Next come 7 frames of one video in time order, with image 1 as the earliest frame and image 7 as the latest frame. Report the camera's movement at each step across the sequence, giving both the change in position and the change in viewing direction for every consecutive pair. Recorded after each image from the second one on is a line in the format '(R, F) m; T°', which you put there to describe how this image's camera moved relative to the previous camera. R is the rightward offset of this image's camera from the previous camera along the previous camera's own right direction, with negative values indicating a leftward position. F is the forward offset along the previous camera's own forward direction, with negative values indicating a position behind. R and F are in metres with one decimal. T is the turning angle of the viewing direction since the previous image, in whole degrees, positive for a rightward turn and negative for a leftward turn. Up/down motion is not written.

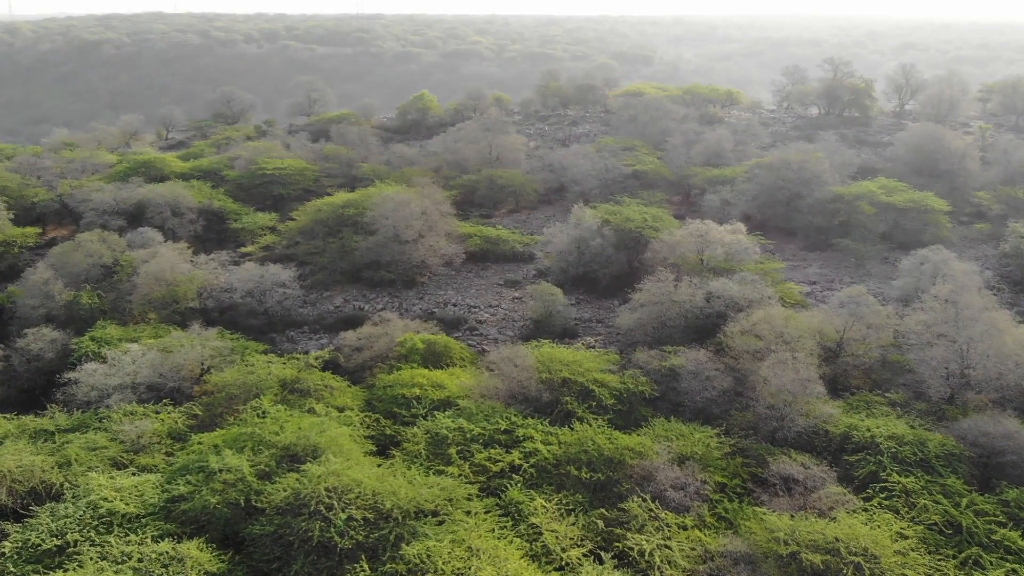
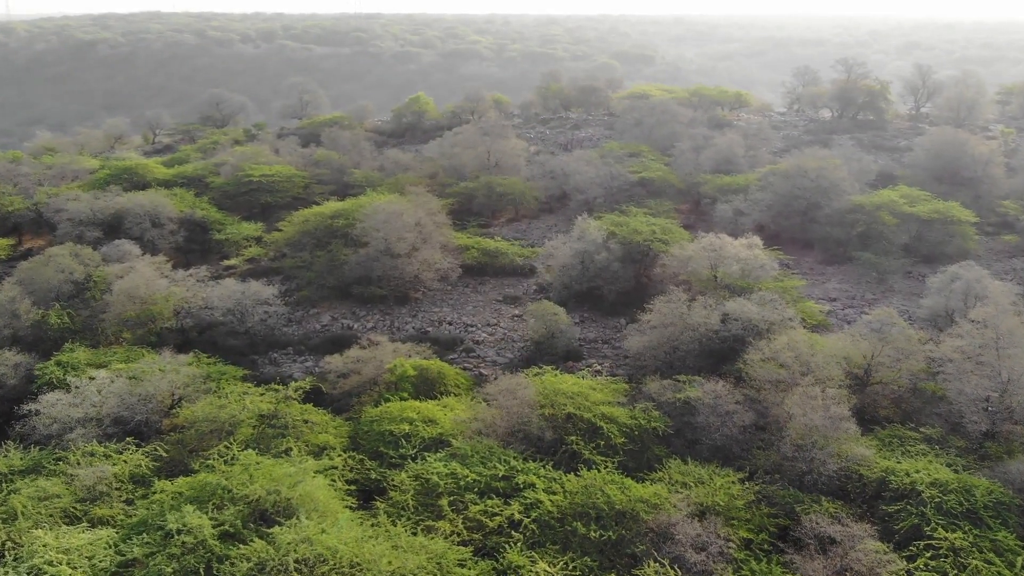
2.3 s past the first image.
(0.0, +1.2) m; 0°
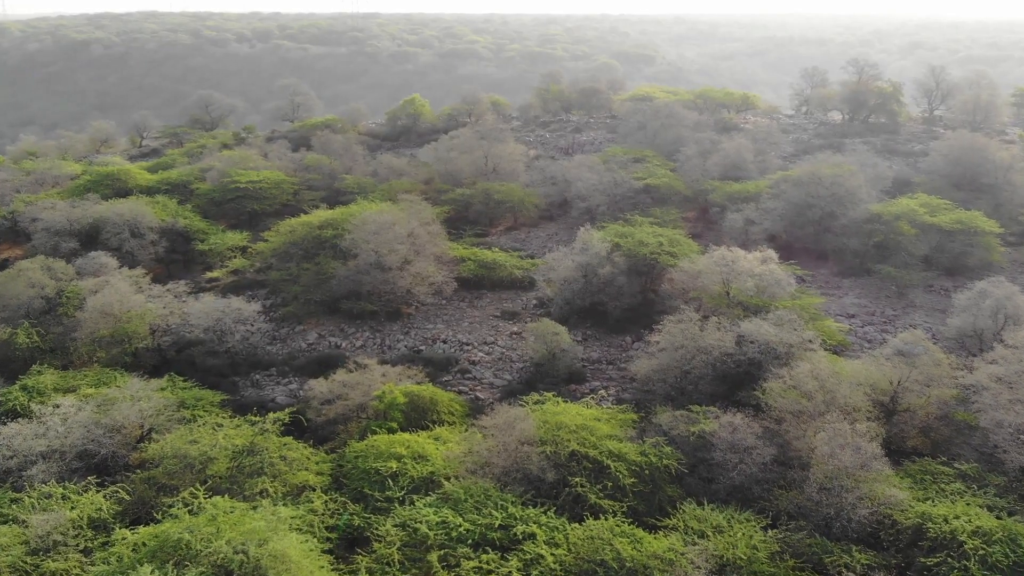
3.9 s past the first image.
(0.0, +1.0) m; 0°
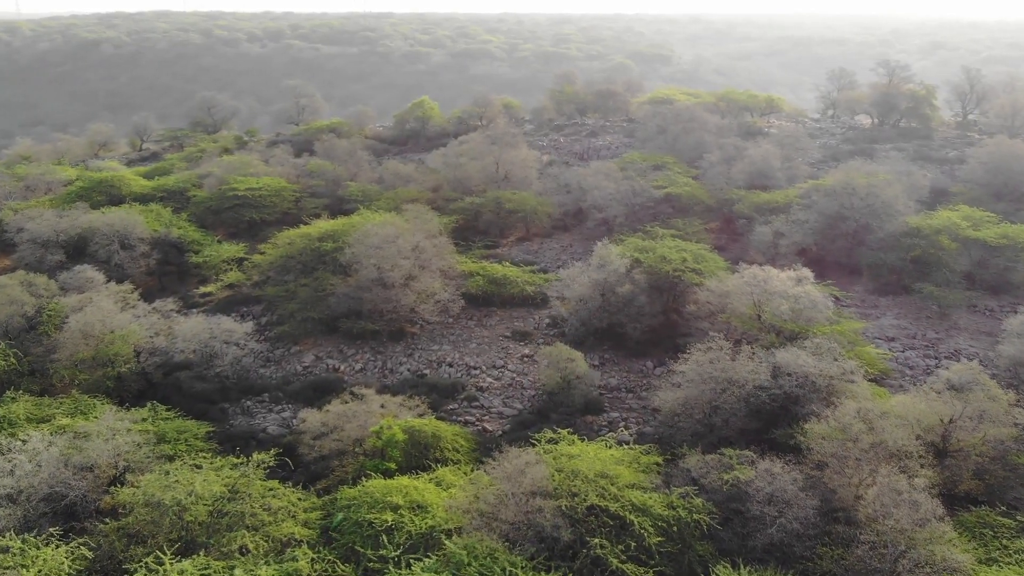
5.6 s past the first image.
(0.0, +1.2) m; -1°
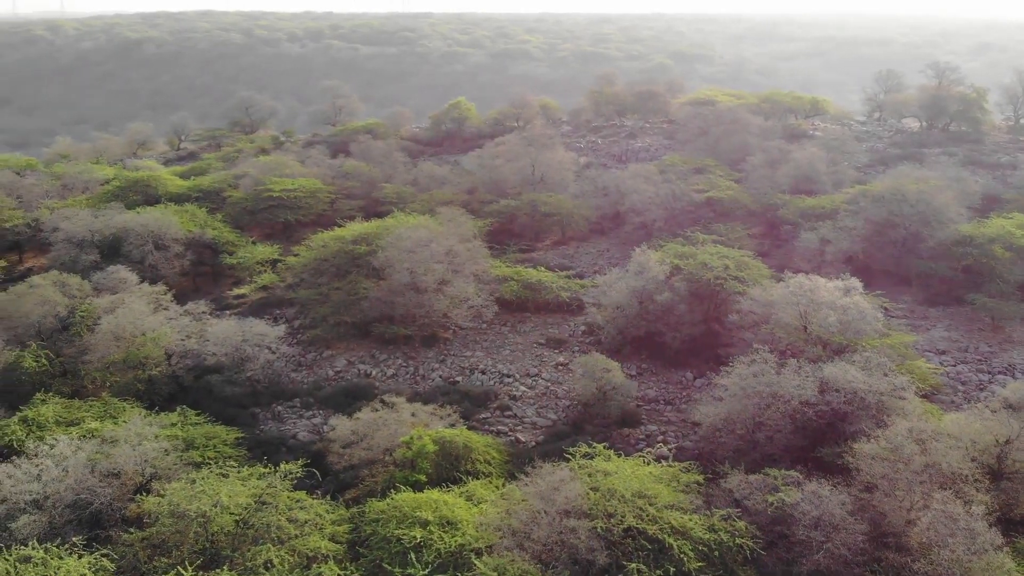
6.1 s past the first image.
(-0.1, +0.4) m; -3°
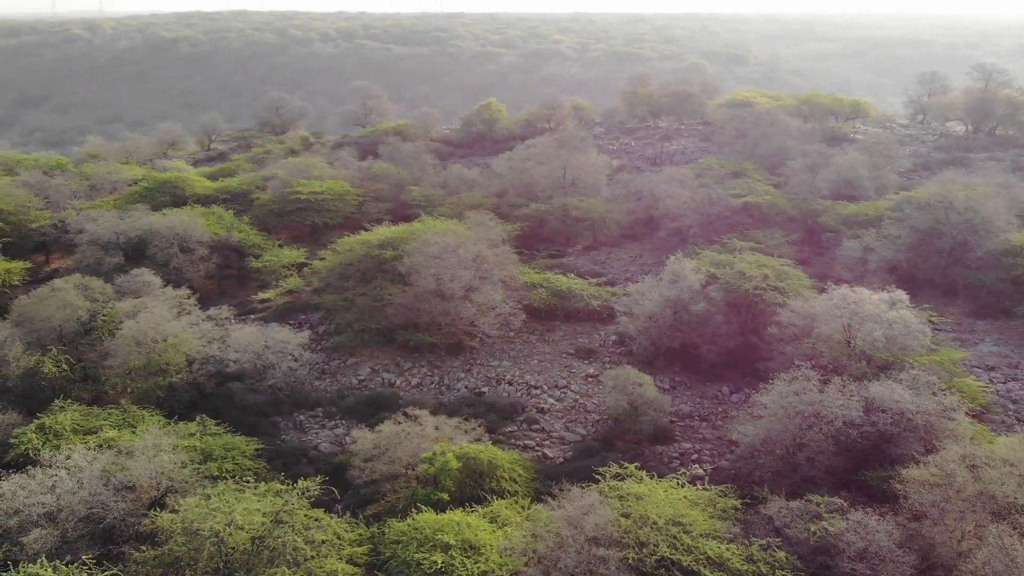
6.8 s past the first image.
(-0.1, +0.5) m; -3°
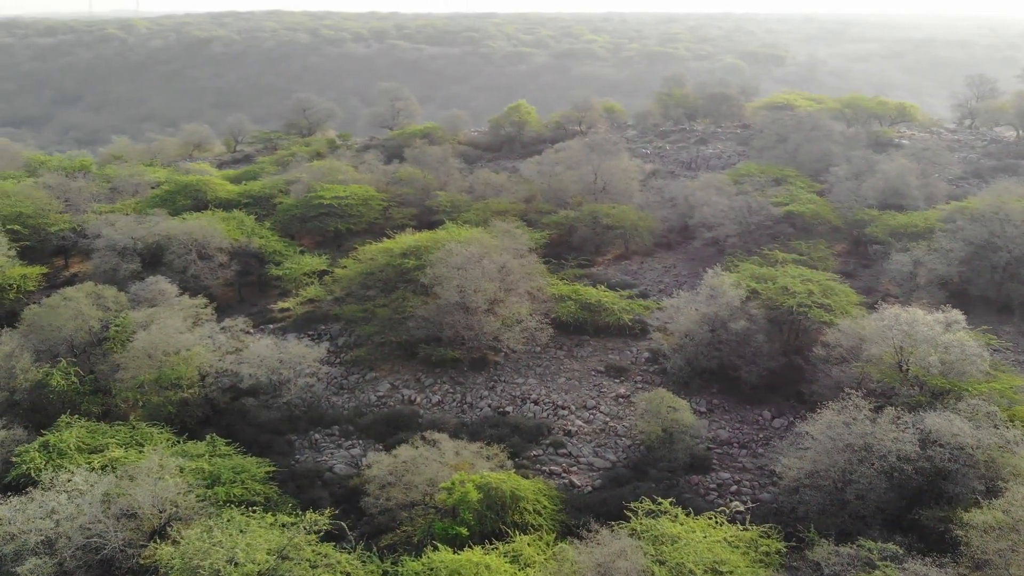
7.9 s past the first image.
(-0.1, +0.8) m; -2°
